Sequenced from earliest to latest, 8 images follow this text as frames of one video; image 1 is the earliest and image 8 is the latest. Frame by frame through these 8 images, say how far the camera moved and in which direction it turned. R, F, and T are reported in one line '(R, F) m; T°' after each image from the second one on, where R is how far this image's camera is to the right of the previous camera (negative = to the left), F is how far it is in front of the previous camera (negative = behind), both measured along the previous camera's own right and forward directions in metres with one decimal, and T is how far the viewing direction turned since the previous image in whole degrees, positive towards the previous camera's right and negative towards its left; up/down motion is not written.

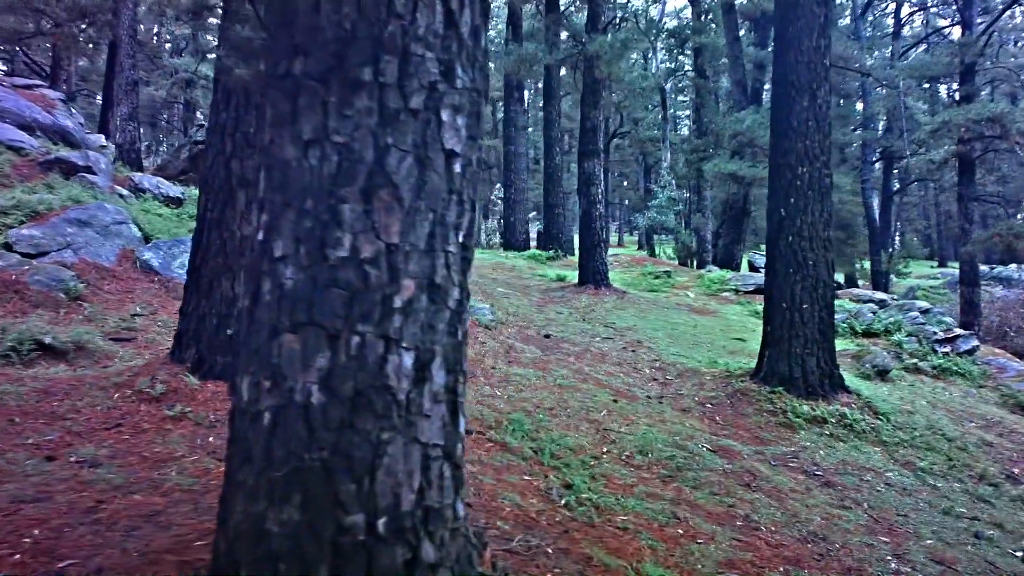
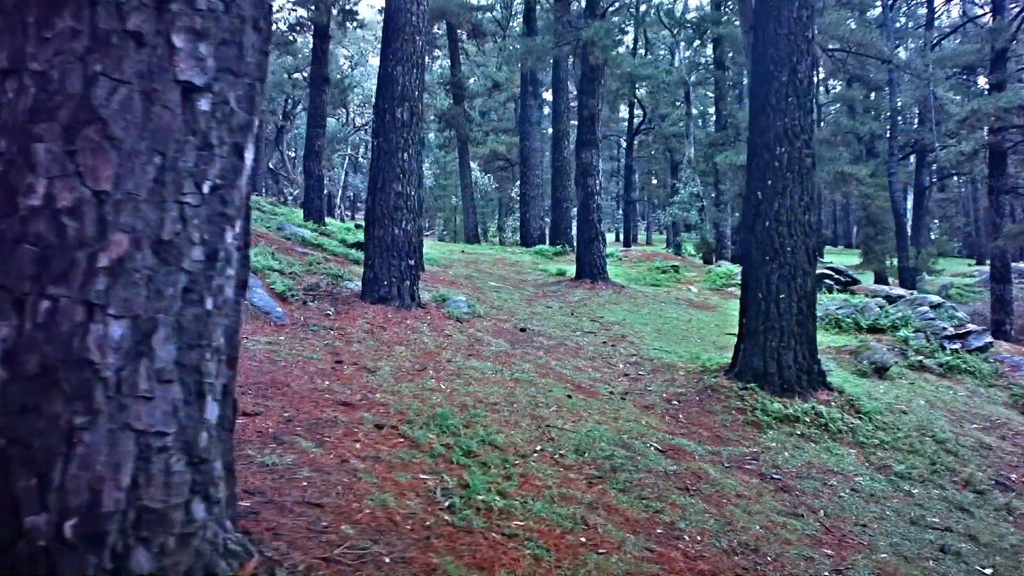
(+0.9, +0.5) m; -3°
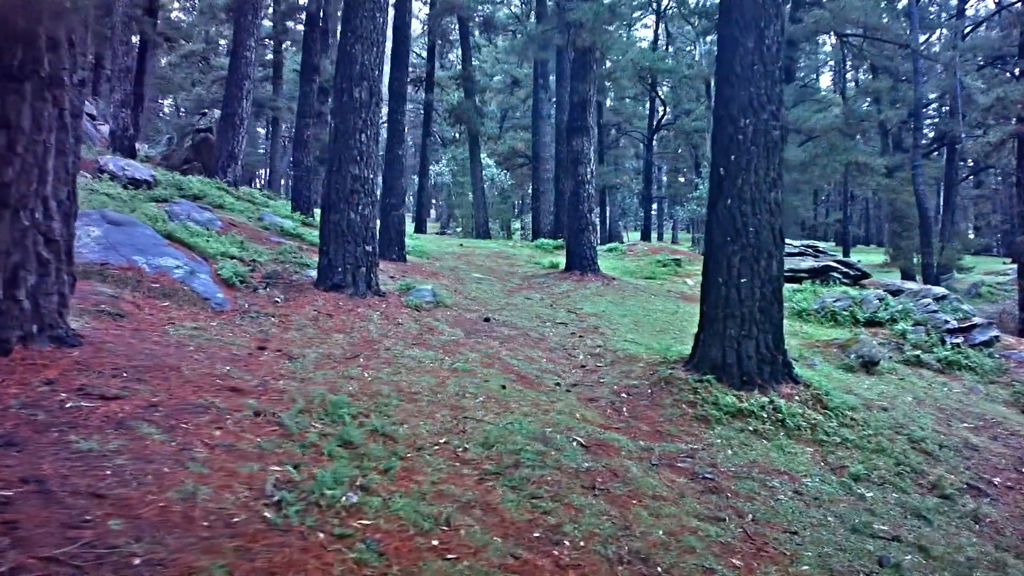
(+1.0, +0.6) m; -3°
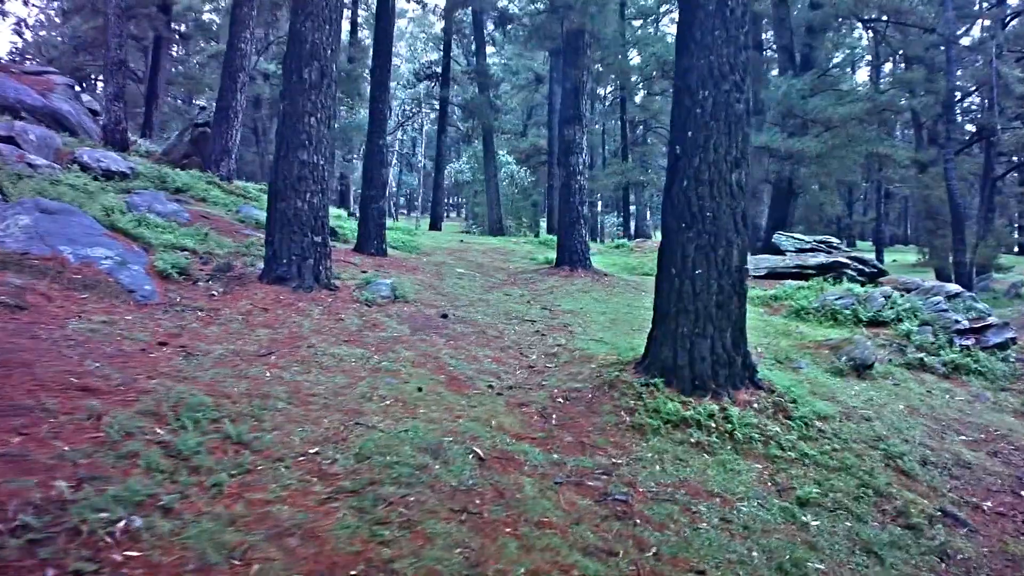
(+1.0, +0.8) m; -3°
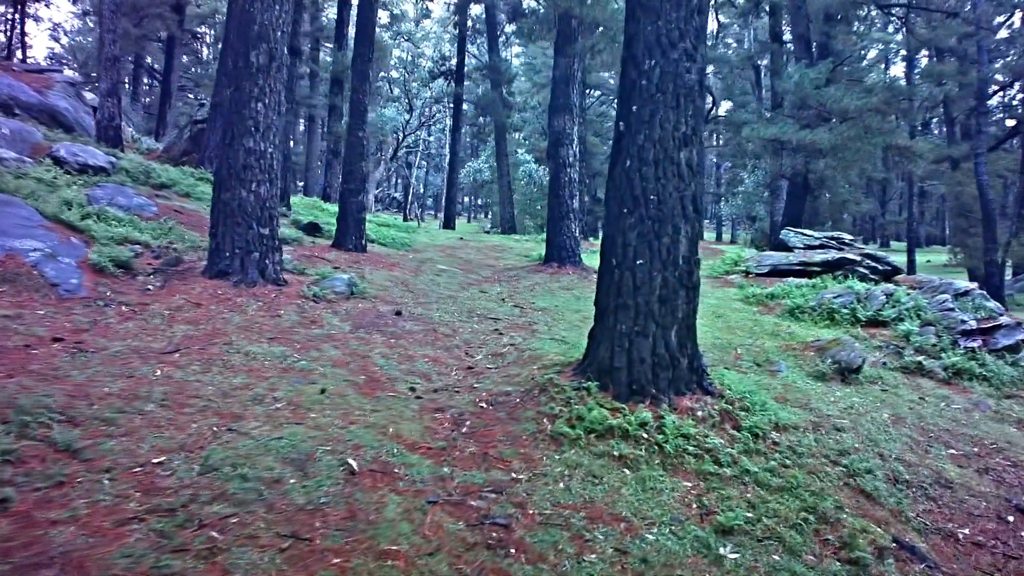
(+0.9, +0.7) m; -3°
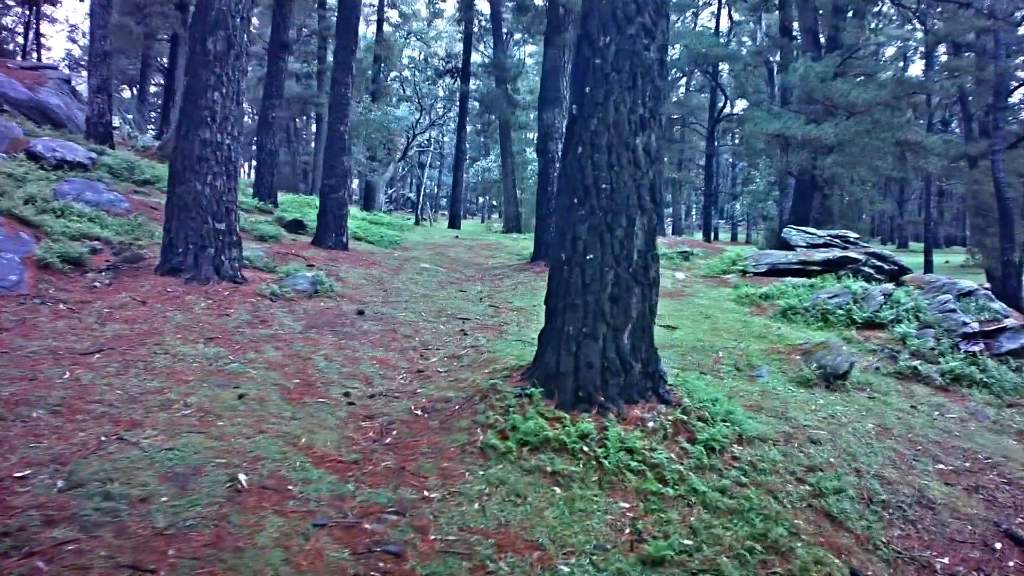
(+0.6, +0.5) m; -1°
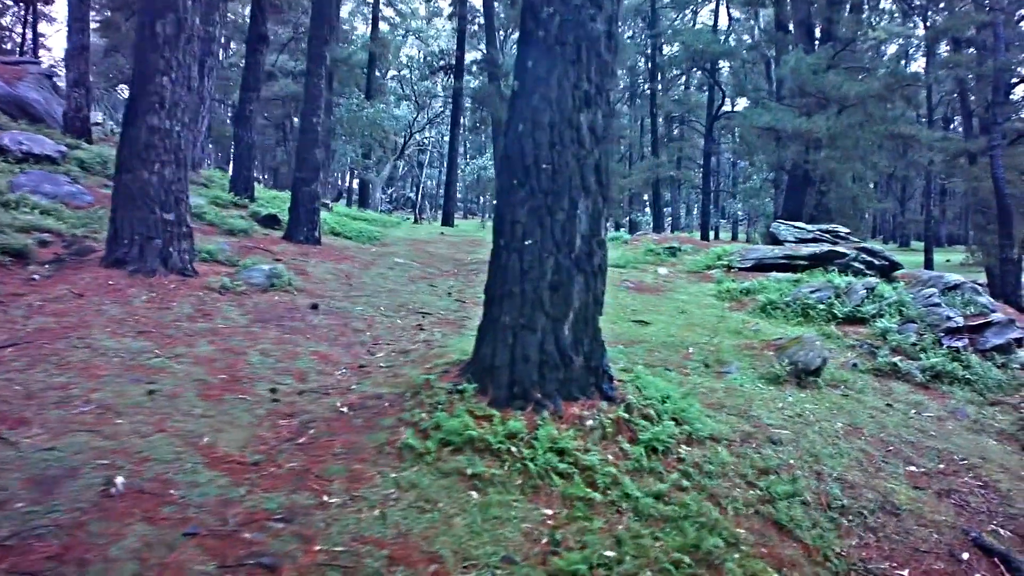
(+0.5, +0.4) m; 0°
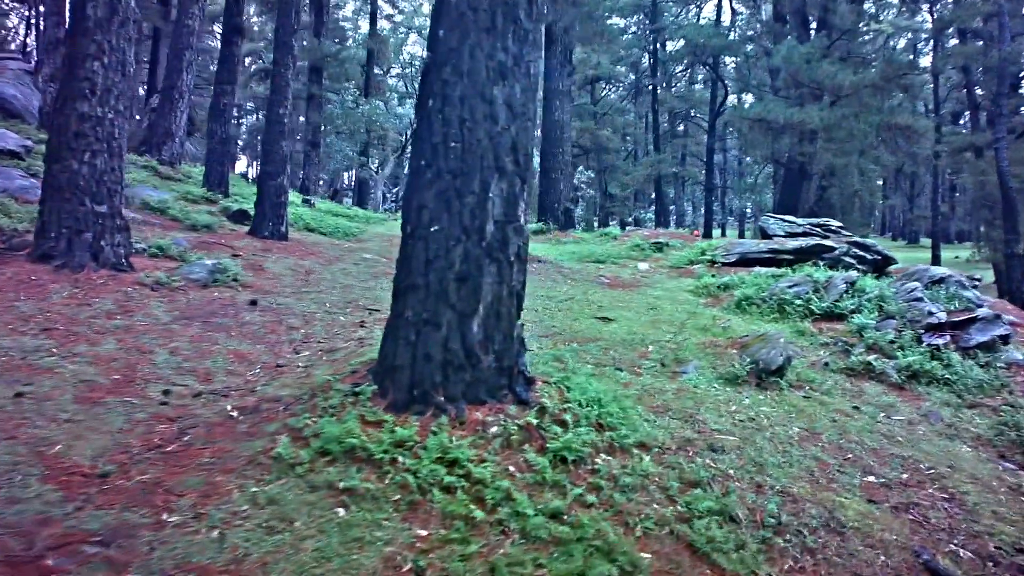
(+0.6, +0.5) m; -1°
